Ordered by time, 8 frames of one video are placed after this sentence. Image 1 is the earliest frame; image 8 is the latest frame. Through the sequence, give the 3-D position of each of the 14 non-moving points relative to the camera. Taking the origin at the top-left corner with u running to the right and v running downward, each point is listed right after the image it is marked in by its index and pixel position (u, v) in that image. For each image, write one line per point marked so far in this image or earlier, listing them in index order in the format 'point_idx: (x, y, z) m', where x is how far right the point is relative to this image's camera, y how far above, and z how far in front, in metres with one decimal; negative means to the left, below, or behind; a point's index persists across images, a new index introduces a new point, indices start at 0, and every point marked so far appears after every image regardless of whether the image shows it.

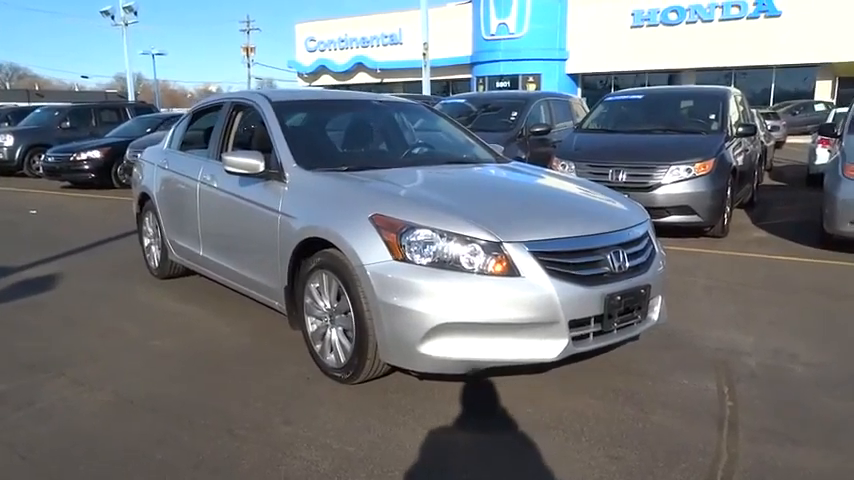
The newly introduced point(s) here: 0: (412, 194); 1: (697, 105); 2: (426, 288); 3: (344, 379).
0: (0.0, +0.2, +3.9) m
1: (+3.0, +1.4, +8.3) m
2: (0.0, -0.2, +3.5) m
3: (-0.4, -0.7, +3.9) m
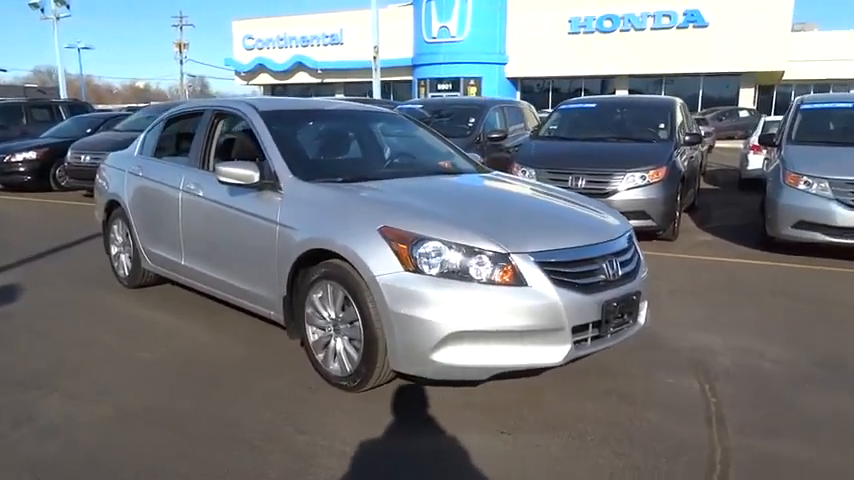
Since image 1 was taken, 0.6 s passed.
0: (0.0, +0.2, +4.0) m
1: (+2.6, +1.4, +8.7) m
2: (+0.1, -0.3, +3.6) m
3: (-0.4, -0.8, +4.0) m
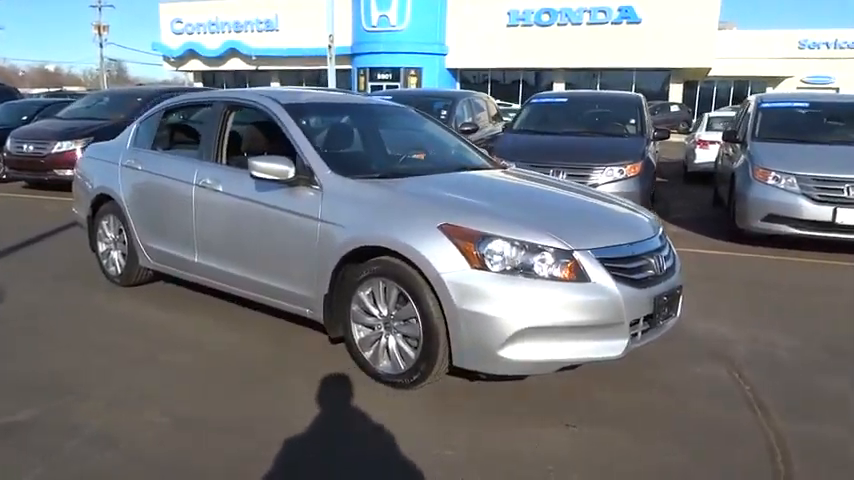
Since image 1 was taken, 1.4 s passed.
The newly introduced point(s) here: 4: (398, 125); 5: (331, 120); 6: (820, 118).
0: (+0.2, +0.2, +4.1) m
1: (+2.3, +1.5, +9.0) m
2: (+0.4, -0.3, +3.6) m
3: (-0.1, -0.8, +4.0) m
4: (-0.2, +0.8, +5.5) m
5: (-0.6, +0.8, +5.1) m
6: (+4.3, +1.4, +8.5) m
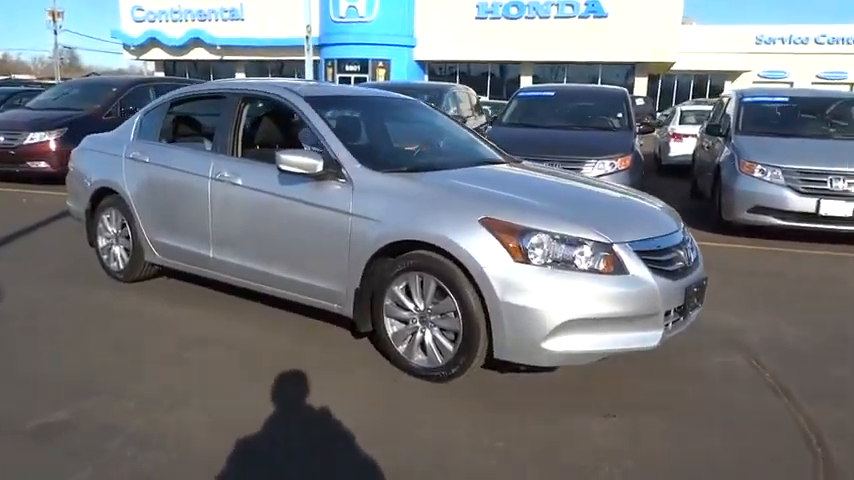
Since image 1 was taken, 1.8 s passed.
0: (+0.4, +0.2, +4.1) m
1: (+2.1, +1.6, +9.1) m
2: (+0.6, -0.2, +3.7) m
3: (+0.1, -0.7, +4.0) m
4: (-0.1, +0.9, +5.5) m
5: (-0.5, +0.8, +5.1) m
6: (+4.2, +1.5, +8.8) m
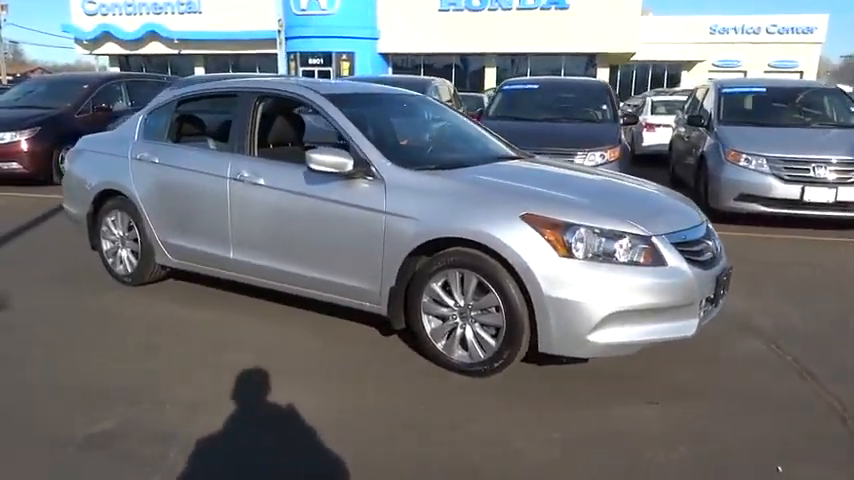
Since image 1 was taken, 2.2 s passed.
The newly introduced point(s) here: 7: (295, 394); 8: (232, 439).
0: (+0.6, +0.3, +4.1) m
1: (+1.9, +1.7, +9.3) m
2: (+0.8, -0.2, +3.8) m
3: (+0.3, -0.7, +4.1) m
4: (0.0, +0.9, +5.5) m
5: (-0.4, +0.9, +5.1) m
6: (+4.0, +1.7, +9.0) m
7: (-0.7, -0.8, +4.0) m
8: (-0.9, -0.9, +3.5) m
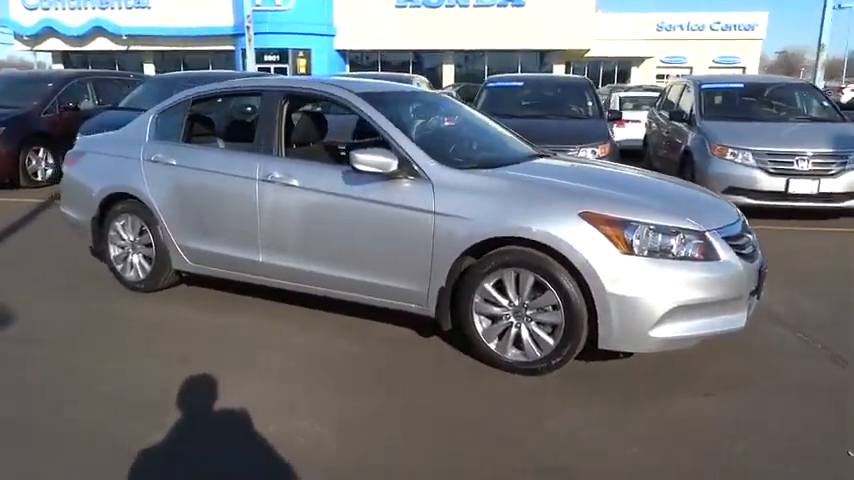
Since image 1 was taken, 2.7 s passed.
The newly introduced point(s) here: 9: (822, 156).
0: (+0.9, +0.3, +4.2) m
1: (+1.8, +1.8, +9.4) m
2: (+1.1, -0.2, +3.8) m
3: (+0.6, -0.7, +4.1) m
4: (+0.1, +0.9, +5.5) m
5: (-0.2, +0.9, +5.0) m
6: (+3.9, +1.8, +9.3) m
7: (-0.4, -0.8, +4.0) m
8: (-0.6, -0.9, +3.5) m
9: (+4.0, +0.8, +7.7) m
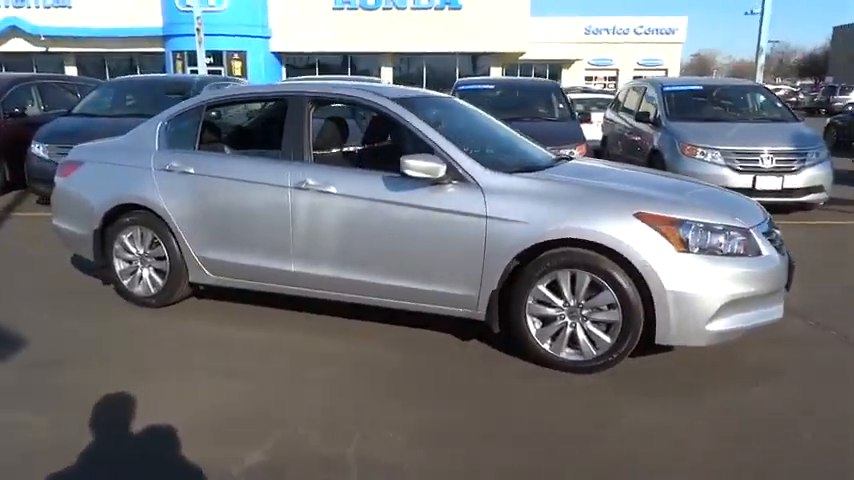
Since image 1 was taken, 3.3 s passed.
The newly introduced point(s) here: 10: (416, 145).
0: (+1.2, +0.3, +4.3) m
1: (+1.4, +1.8, +9.5) m
2: (+1.5, -0.2, +4.0) m
3: (+0.9, -0.7, +4.1) m
4: (+0.2, +0.9, +5.5) m
5: (0.0, +0.8, +5.0) m
6: (+3.5, +1.8, +9.7) m
7: (0.0, -0.9, +3.9) m
8: (-0.2, -1.0, +3.4) m
9: (+3.8, +0.9, +8.2) m
10: (-0.1, +0.6, +4.5) m
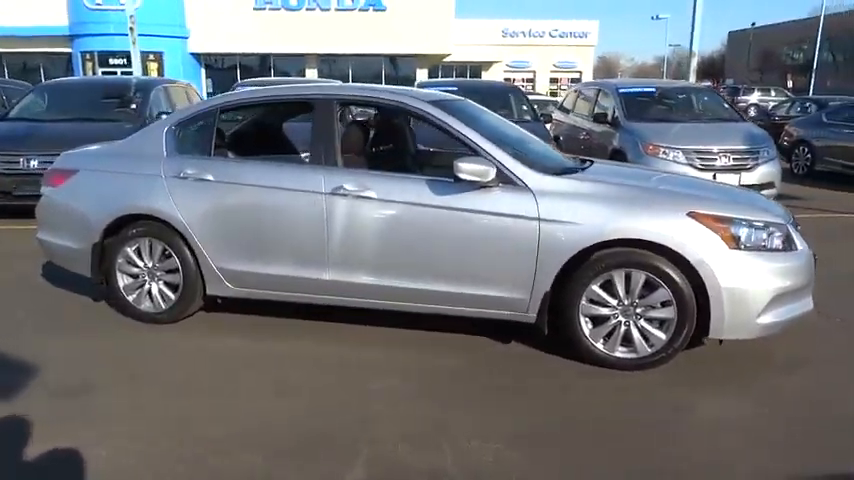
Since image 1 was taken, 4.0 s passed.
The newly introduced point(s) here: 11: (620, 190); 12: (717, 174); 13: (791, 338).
0: (+1.4, +0.3, +4.4) m
1: (+0.9, +1.8, +9.6) m
2: (+1.8, -0.2, +4.1) m
3: (+1.2, -0.7, +4.2) m
4: (+0.3, +0.9, +5.5) m
5: (+0.1, +0.8, +4.9) m
6: (+2.9, +1.9, +10.1) m
7: (+0.3, -0.9, +3.8) m
8: (+0.3, -1.0, +3.3) m
9: (+3.5, +1.0, +8.6) m
10: (+0.2, +0.5, +4.4) m
11: (+1.0, +0.3, +4.3) m
12: (+3.2, +0.7, +8.5) m
13: (+2.4, -0.6, +5.0) m
